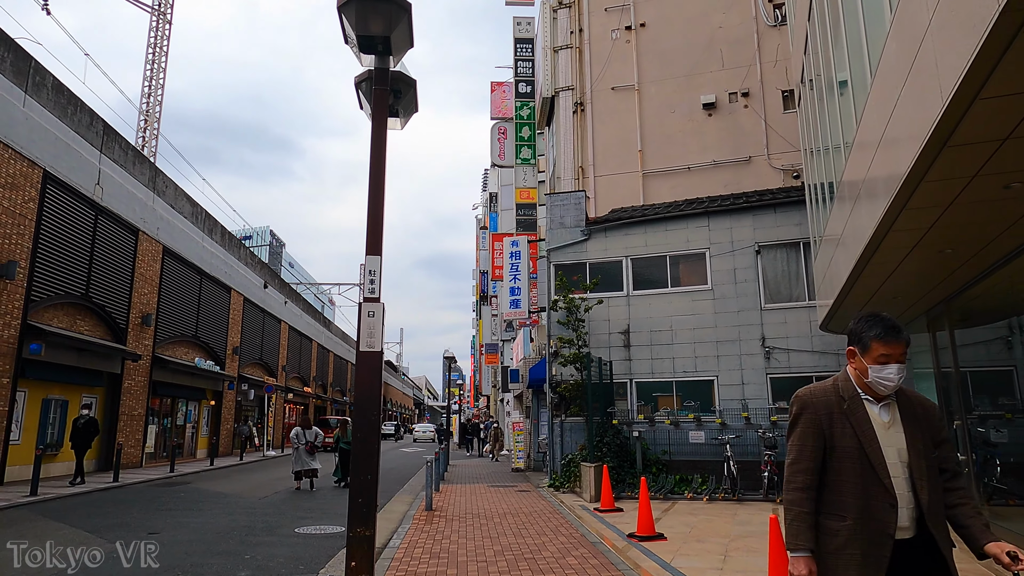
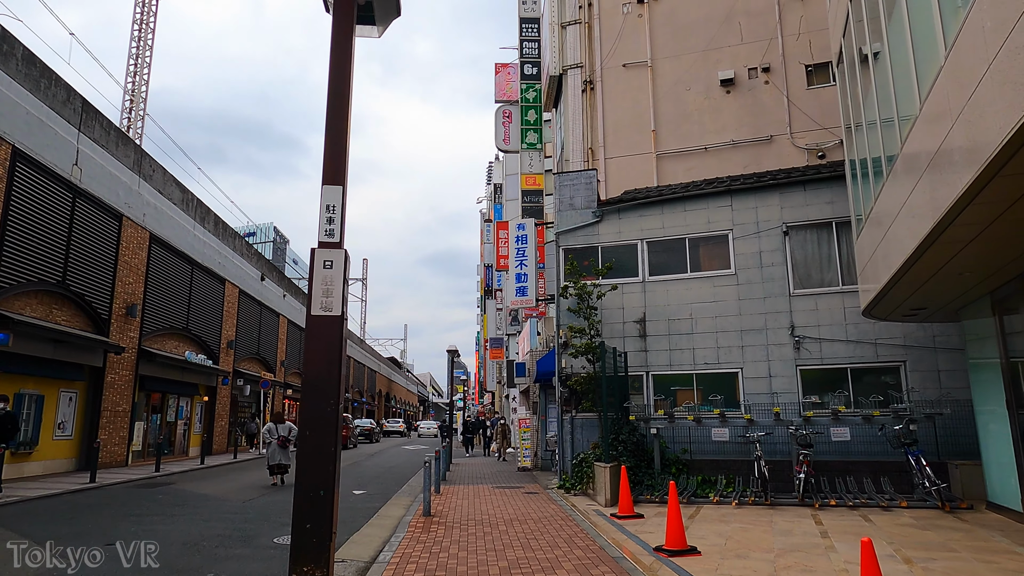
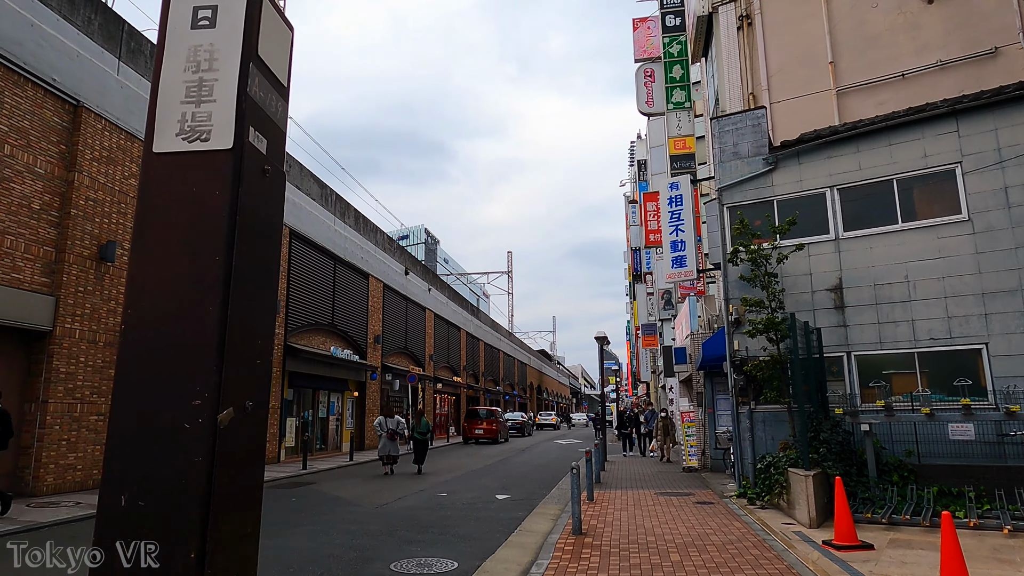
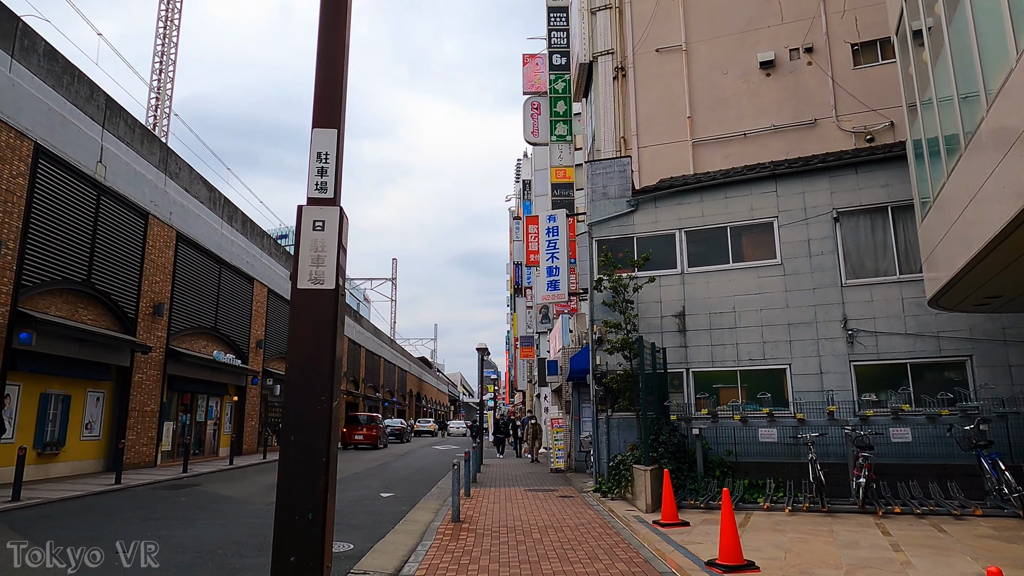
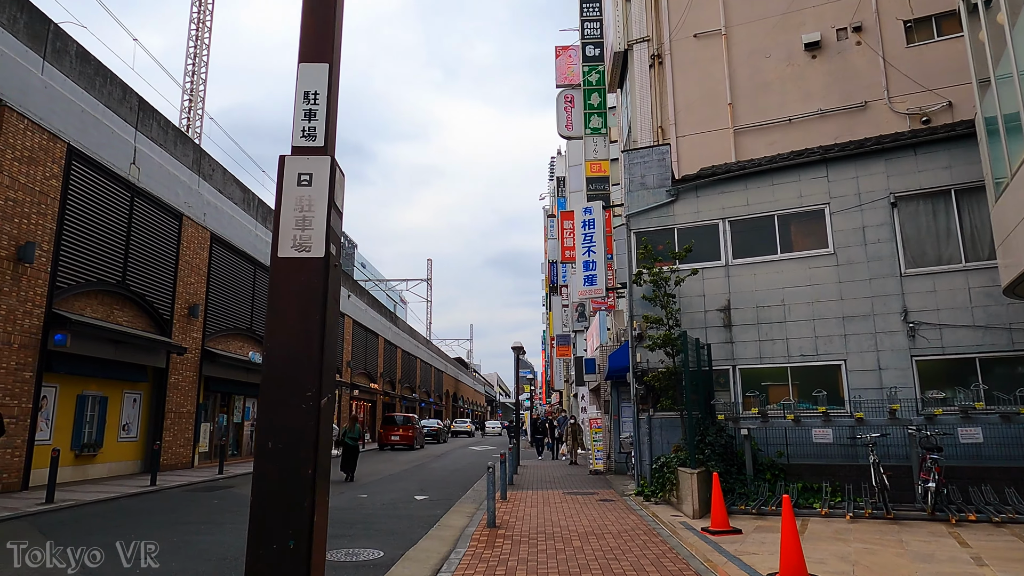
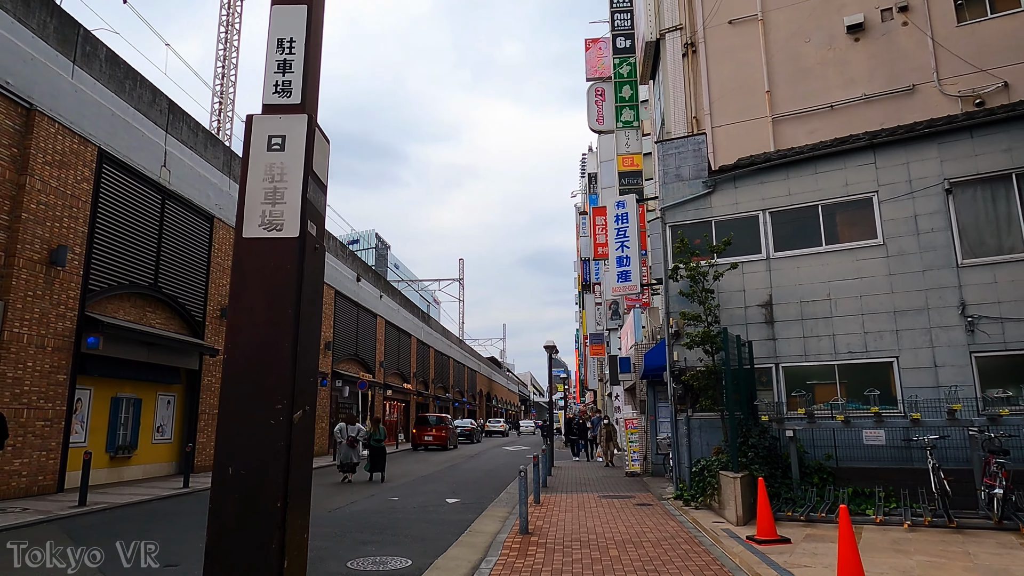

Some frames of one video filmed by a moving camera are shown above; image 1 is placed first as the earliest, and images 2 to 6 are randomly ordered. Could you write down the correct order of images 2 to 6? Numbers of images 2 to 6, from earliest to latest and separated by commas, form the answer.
2, 4, 5, 6, 3
